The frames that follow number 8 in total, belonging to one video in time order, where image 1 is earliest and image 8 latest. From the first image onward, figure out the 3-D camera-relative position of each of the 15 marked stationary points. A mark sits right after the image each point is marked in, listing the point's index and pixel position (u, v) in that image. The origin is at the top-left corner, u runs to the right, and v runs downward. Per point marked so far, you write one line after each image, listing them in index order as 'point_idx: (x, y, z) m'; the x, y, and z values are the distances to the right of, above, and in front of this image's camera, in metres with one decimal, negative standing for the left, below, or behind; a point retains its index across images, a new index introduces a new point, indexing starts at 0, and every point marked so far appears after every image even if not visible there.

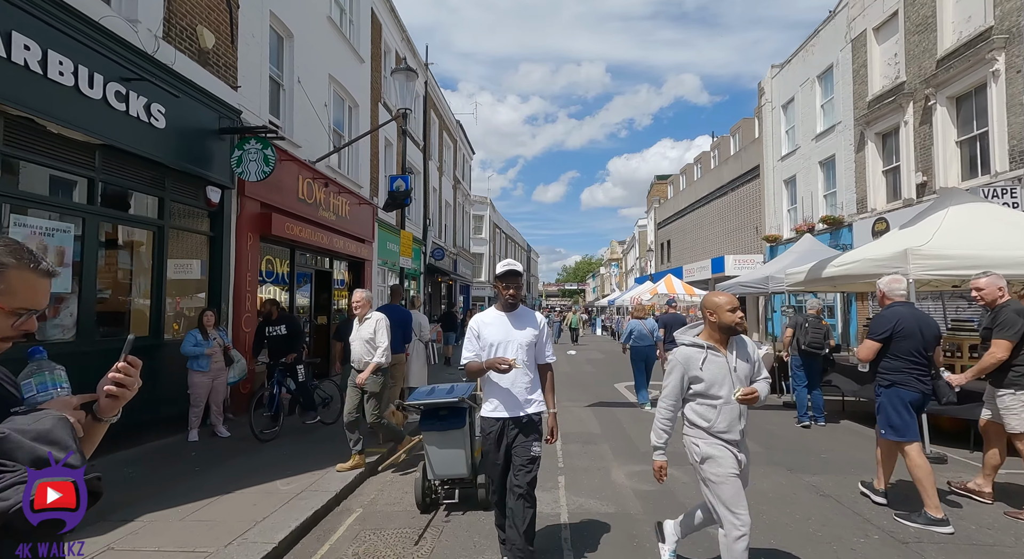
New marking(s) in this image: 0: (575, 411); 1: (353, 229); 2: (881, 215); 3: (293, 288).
0: (+0.9, -2.1, +9.4) m
1: (-3.6, +1.1, +13.1) m
2: (+9.8, +1.7, +16.1) m
3: (-3.9, -0.2, +10.6) m
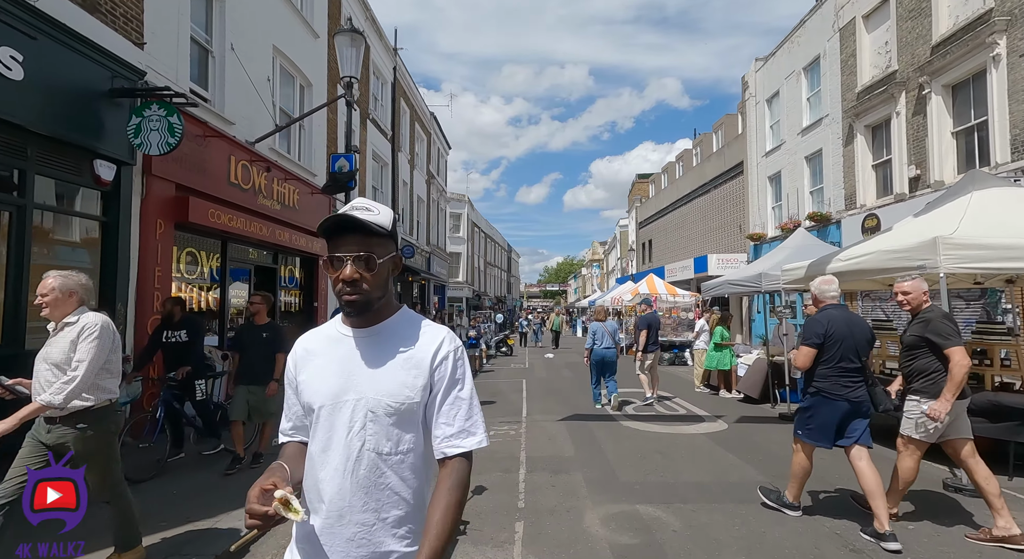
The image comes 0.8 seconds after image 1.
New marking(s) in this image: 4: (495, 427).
0: (+0.4, -2.0, +8.2) m
1: (-4.2, +1.2, +11.8) m
2: (+9.1, +1.7, +15.2) m
3: (-4.5, -0.1, +9.3) m
4: (-0.3, -2.1, +8.3) m
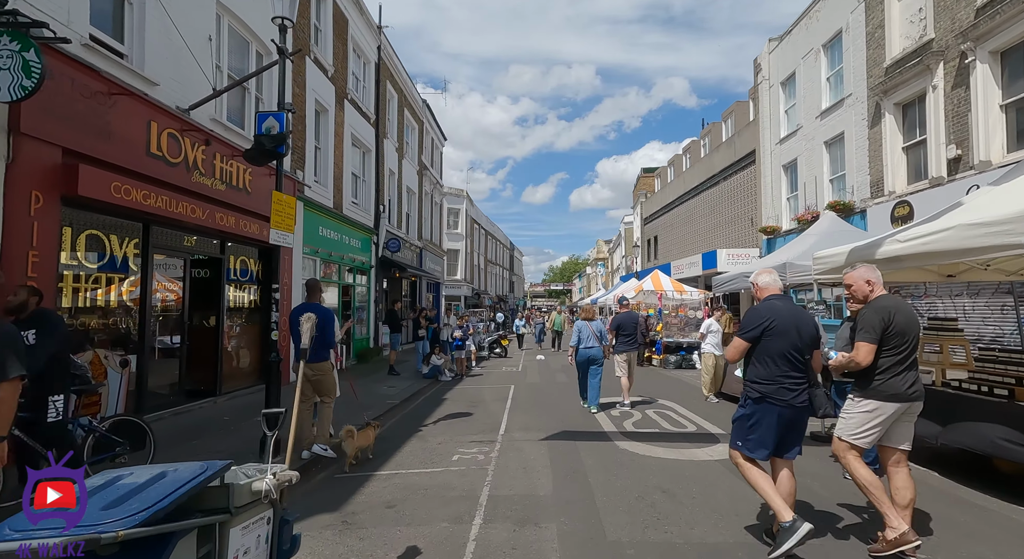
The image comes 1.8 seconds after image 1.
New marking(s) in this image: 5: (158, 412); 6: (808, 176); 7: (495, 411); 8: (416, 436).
0: (+0.1, -1.9, +6.7) m
1: (-4.5, +1.3, +10.4) m
2: (+8.8, +1.8, +13.6) m
3: (-4.8, 0.0, +7.8) m
4: (-0.6, -1.9, +6.9) m
5: (-4.8, -1.8, +8.1) m
6: (+9.1, +3.2, +18.4) m
7: (-0.3, -2.1, +9.4) m
8: (-1.3, -2.1, +7.8) m
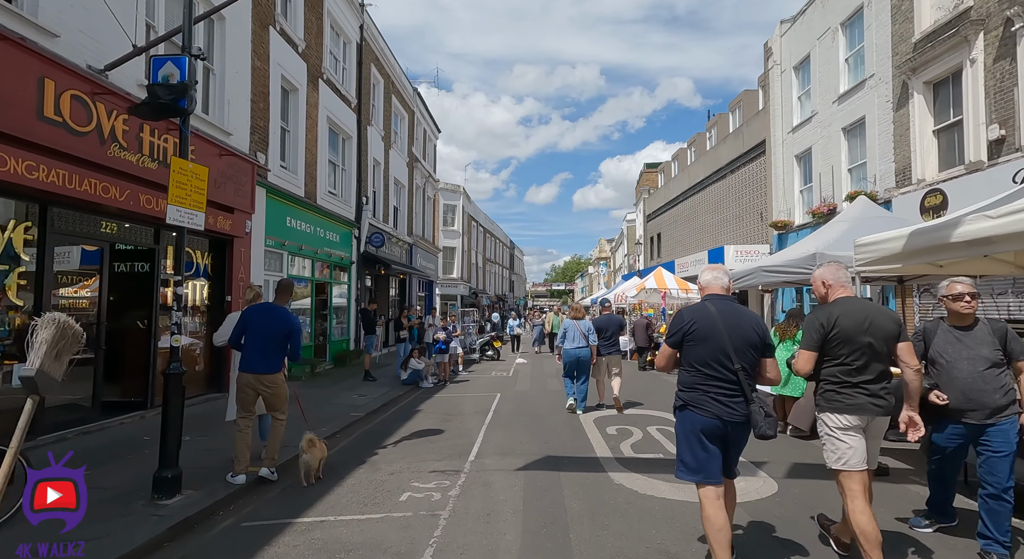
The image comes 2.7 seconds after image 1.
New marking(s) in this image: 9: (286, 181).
0: (-0.2, -1.8, +5.4) m
1: (-4.7, +1.4, +9.1) m
2: (+8.5, +1.9, +12.2) m
3: (-5.0, +0.1, +6.5) m
4: (-0.9, -1.9, +5.5) m
5: (-5.1, -1.7, +6.8) m
6: (+8.9, +3.3, +17.0) m
7: (-0.6, -2.0, +8.0) m
8: (-1.6, -2.0, +6.5) m
9: (-4.9, +2.1, +13.0) m
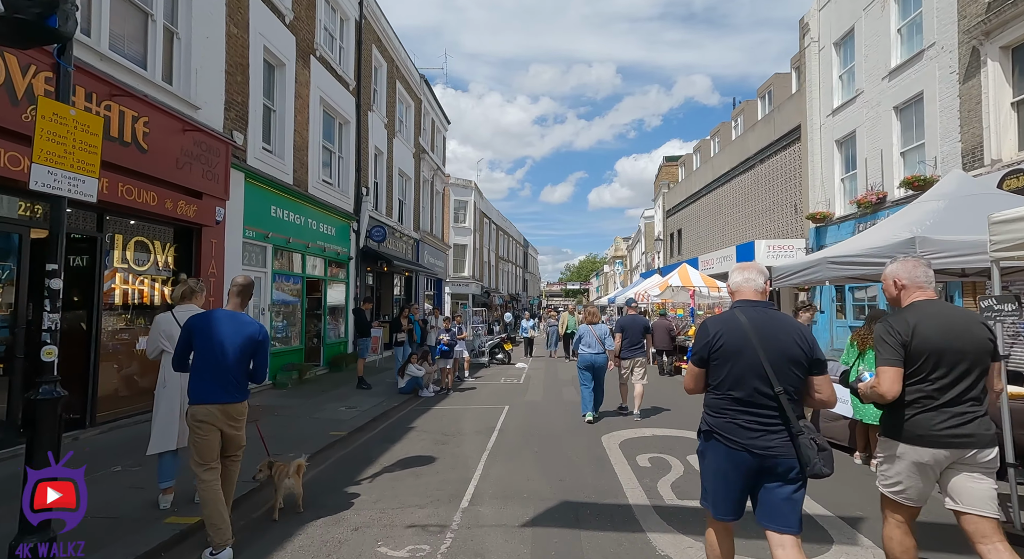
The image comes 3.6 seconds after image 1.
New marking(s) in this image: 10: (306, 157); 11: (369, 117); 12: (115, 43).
0: (-0.2, -1.8, +3.9) m
1: (-4.6, +1.5, +7.7) m
2: (+8.7, +2.0, +10.5) m
3: (-5.0, +0.2, +5.2) m
4: (-0.9, -1.8, +4.1) m
5: (-5.0, -1.7, +5.4) m
6: (+9.2, +3.3, +15.3) m
7: (-0.5, -1.9, +6.6) m
8: (-1.5, -1.9, +5.0) m
9: (-4.7, +2.2, +11.6) m
10: (-4.6, +2.7, +13.2) m
11: (-4.2, +4.8, +17.5) m
12: (-5.2, +3.1, +7.8) m
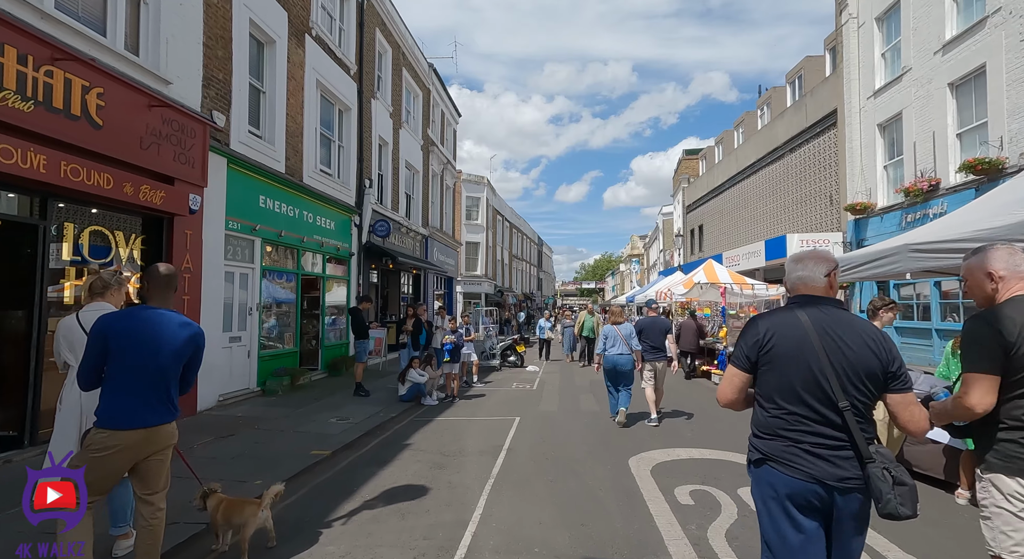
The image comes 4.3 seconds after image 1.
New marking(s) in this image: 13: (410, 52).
0: (-0.2, -1.7, +2.8) m
1: (-4.5, +1.5, +6.7) m
2: (+8.9, +2.1, +9.2) m
3: (-5.0, +0.2, +4.1) m
4: (-0.8, -1.7, +3.0) m
5: (-5.0, -1.6, +4.4) m
6: (+9.5, +3.4, +13.9) m
7: (-0.4, -1.9, +5.4) m
8: (-1.5, -1.8, +3.9) m
9: (-4.5, +2.2, +10.6) m
10: (-4.3, +2.8, +12.2) m
11: (-3.8, +4.8, +16.5) m
12: (-5.1, +3.1, +6.8) m
13: (-3.4, +7.5, +19.8) m
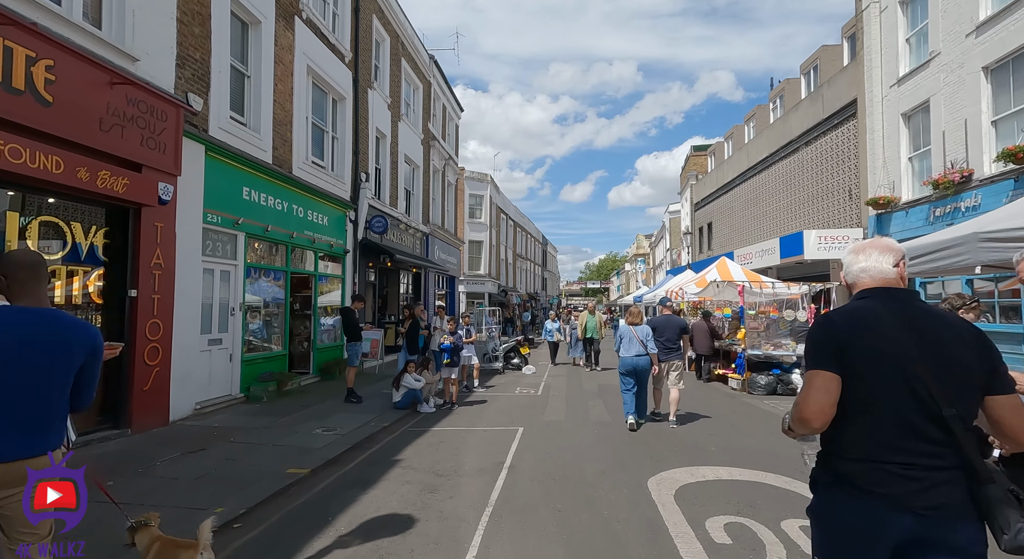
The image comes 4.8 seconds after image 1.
0: (-0.2, -1.7, +2.0) m
1: (-4.5, +1.5, +5.9) m
2: (+8.9, +2.1, +8.3) m
3: (-5.0, +0.3, +3.4) m
4: (-0.8, -1.7, +2.2) m
5: (-5.0, -1.6, +3.7) m
6: (+9.5, +3.5, +13.0) m
7: (-0.4, -1.8, +4.6) m
8: (-1.5, -1.8, +3.1) m
9: (-4.4, +2.3, +9.8) m
10: (-4.3, +2.8, +11.5) m
11: (-3.7, +4.9, +15.7) m
12: (-5.1, +3.2, +6.1) m
13: (-3.3, +7.6, +19.0) m
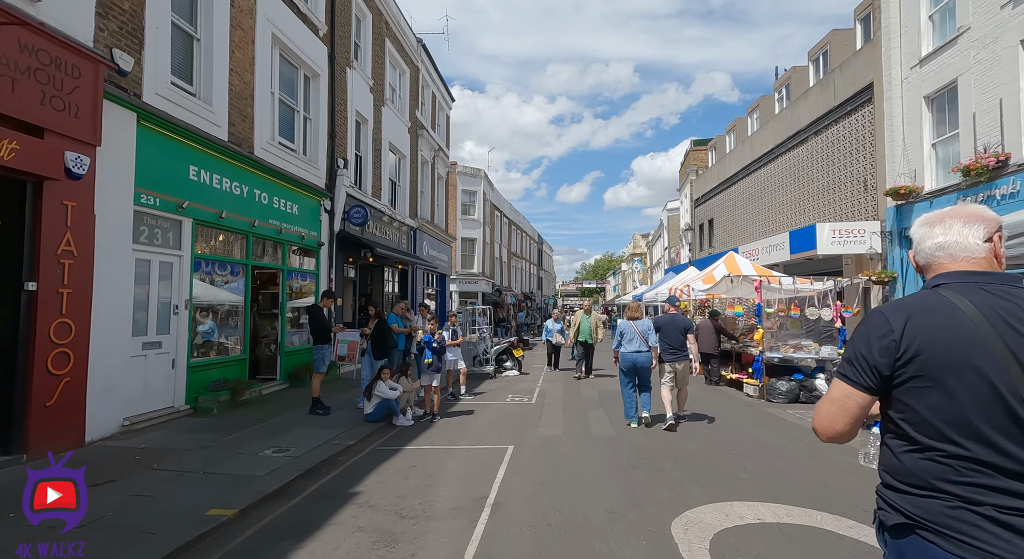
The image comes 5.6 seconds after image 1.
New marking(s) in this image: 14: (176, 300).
0: (-0.3, -1.5, +0.7) m
1: (-4.6, +1.6, +4.6) m
2: (+8.8, +2.2, +7.1) m
3: (-5.1, +0.4, +2.0) m
4: (-0.9, -1.6, +0.9) m
5: (-5.1, -1.5, +2.3) m
6: (+9.4, +3.6, +11.8) m
7: (-0.5, -1.7, +3.3) m
8: (-1.6, -1.7, +1.8) m
9: (-4.6, +2.4, +8.5) m
10: (-4.4, +2.9, +10.1) m
11: (-3.9, +4.9, +14.4) m
12: (-5.2, +3.3, +4.7) m
13: (-3.5, +7.7, +17.7) m
14: (-4.7, -0.3, +8.3) m
